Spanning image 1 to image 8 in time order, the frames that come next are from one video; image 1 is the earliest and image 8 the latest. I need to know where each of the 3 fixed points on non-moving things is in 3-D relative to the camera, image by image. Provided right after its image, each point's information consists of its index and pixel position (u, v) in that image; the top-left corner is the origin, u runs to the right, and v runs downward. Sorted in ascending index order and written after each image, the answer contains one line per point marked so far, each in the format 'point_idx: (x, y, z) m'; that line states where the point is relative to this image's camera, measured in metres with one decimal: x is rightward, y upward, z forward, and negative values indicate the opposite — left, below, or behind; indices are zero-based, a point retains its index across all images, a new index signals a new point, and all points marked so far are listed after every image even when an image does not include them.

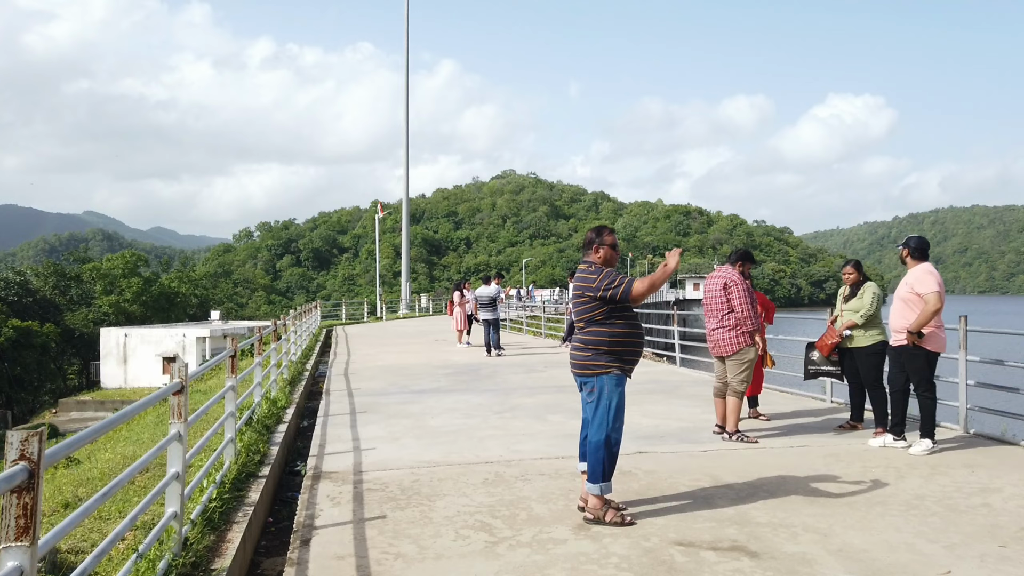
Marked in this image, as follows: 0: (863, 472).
0: (+2.7, -1.4, +5.8) m
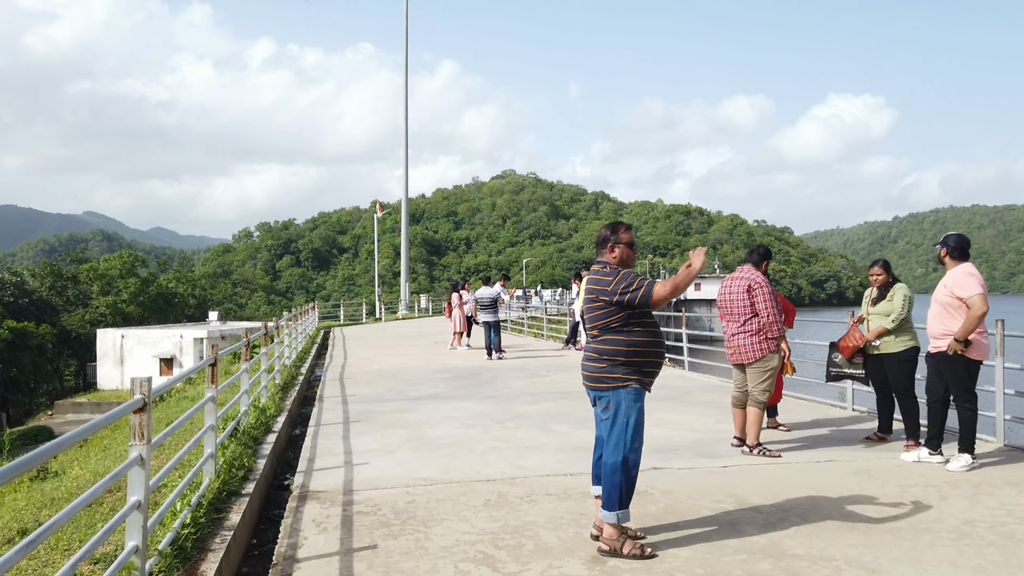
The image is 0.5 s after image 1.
0: (+2.7, -1.4, +5.3) m
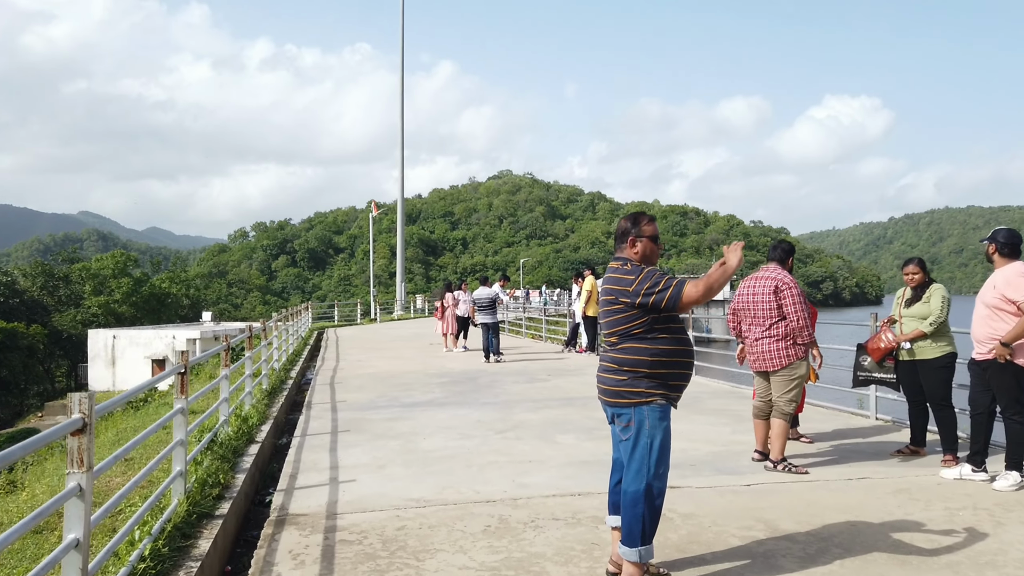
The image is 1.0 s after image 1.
0: (+2.8, -1.4, +4.7) m
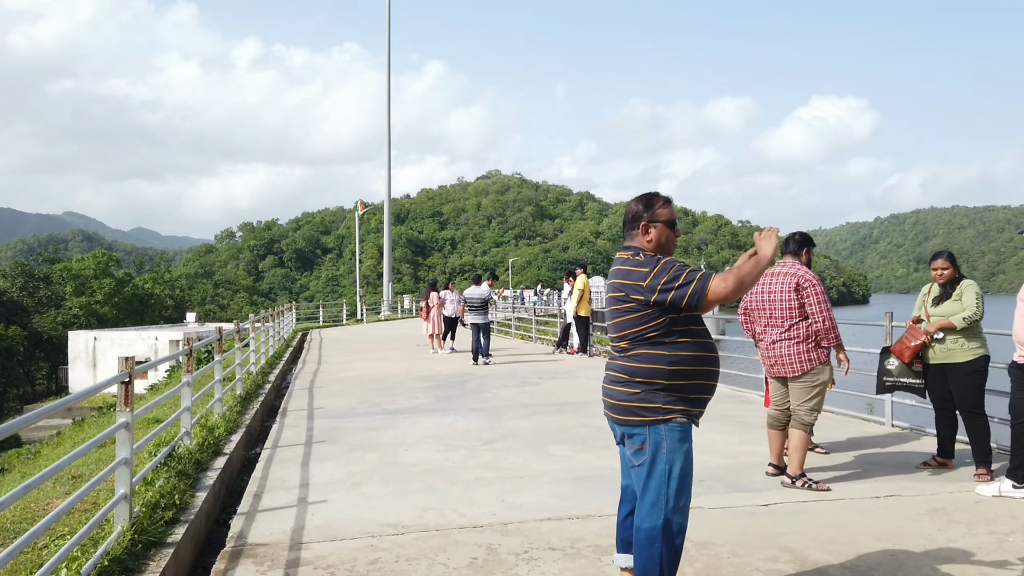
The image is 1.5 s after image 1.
0: (+2.7, -1.4, +4.2) m
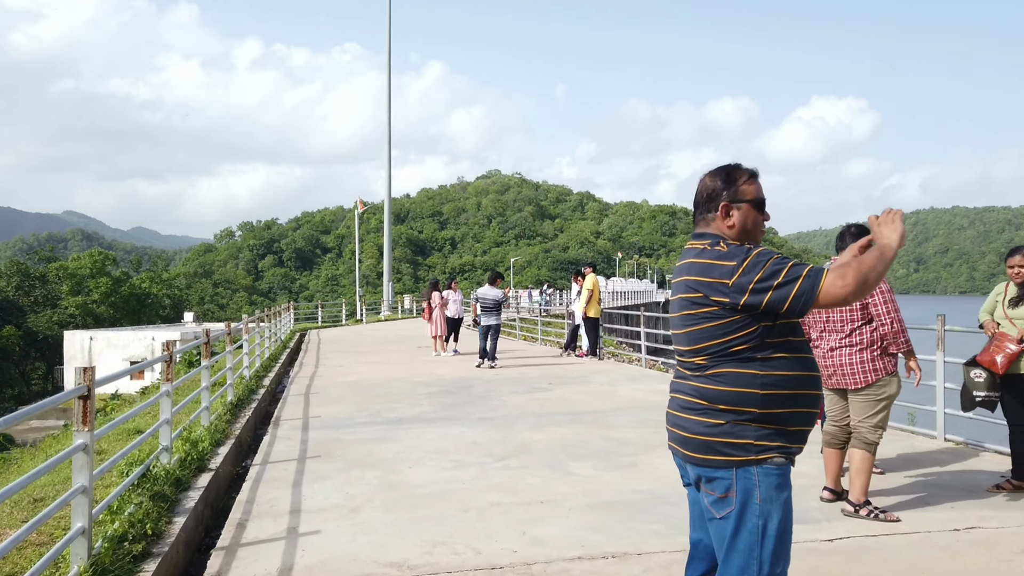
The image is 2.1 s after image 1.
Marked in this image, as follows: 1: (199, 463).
0: (+2.8, -1.4, +3.5) m
1: (-2.8, -1.5, +6.6) m
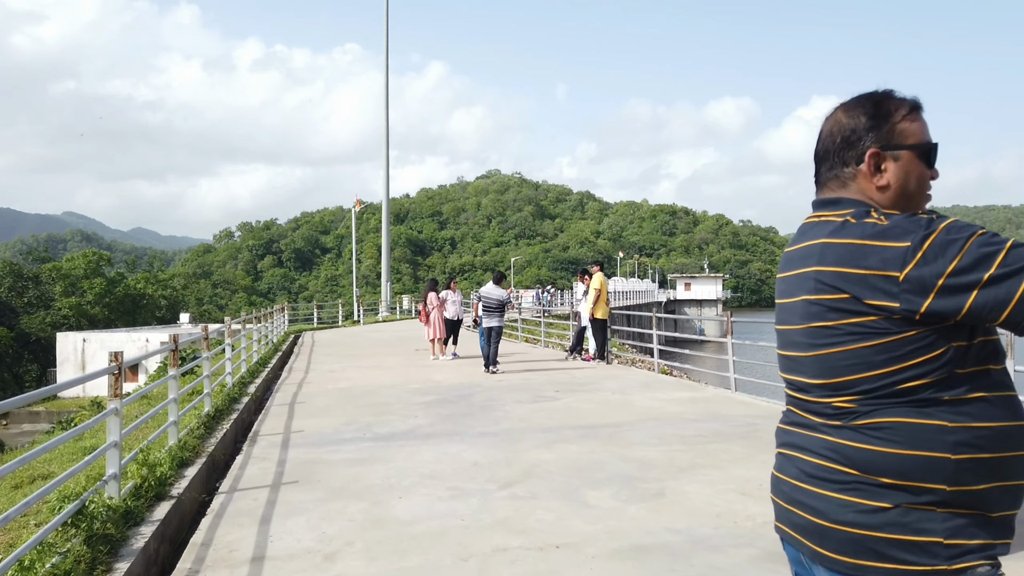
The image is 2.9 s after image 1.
0: (+2.9, -1.4, +2.6) m
1: (-2.7, -1.5, +5.7) m
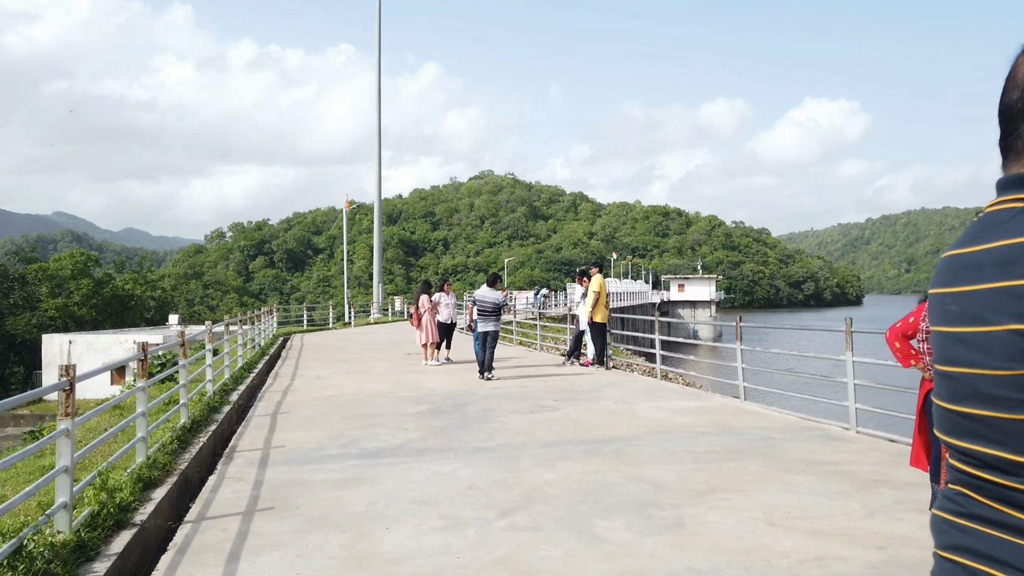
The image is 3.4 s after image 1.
0: (+2.9, -1.4, +2.0) m
1: (-2.7, -1.6, +5.1) m
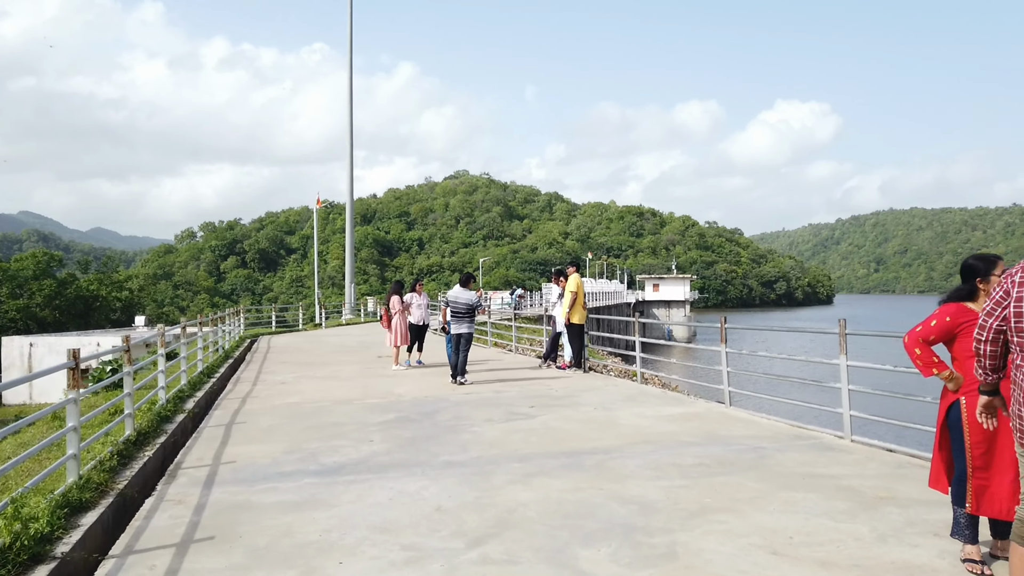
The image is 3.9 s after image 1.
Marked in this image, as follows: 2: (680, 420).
0: (+2.9, -1.4, +1.6) m
1: (-2.9, -1.6, +4.5) m
2: (+1.9, -1.5, +8.3) m
